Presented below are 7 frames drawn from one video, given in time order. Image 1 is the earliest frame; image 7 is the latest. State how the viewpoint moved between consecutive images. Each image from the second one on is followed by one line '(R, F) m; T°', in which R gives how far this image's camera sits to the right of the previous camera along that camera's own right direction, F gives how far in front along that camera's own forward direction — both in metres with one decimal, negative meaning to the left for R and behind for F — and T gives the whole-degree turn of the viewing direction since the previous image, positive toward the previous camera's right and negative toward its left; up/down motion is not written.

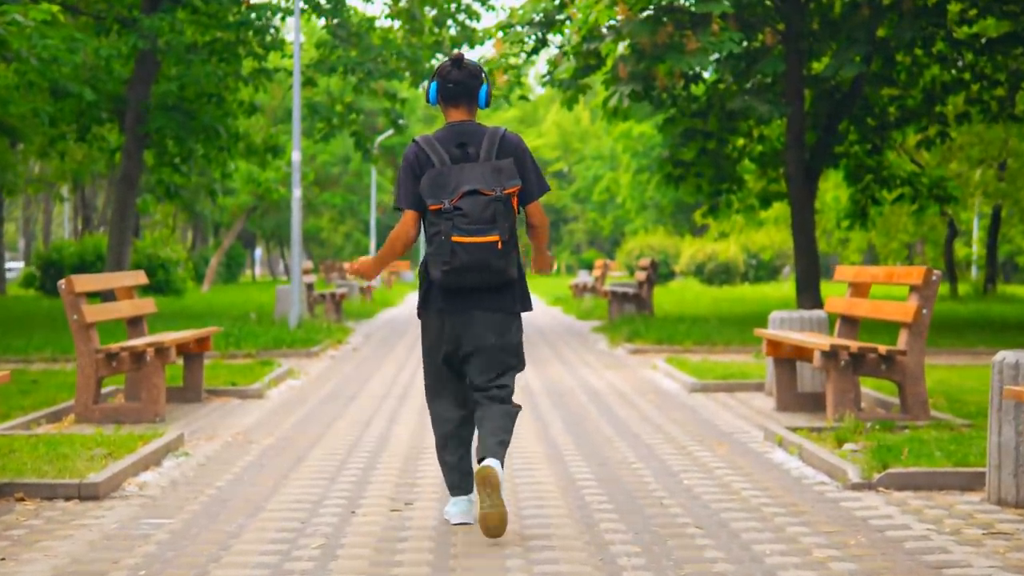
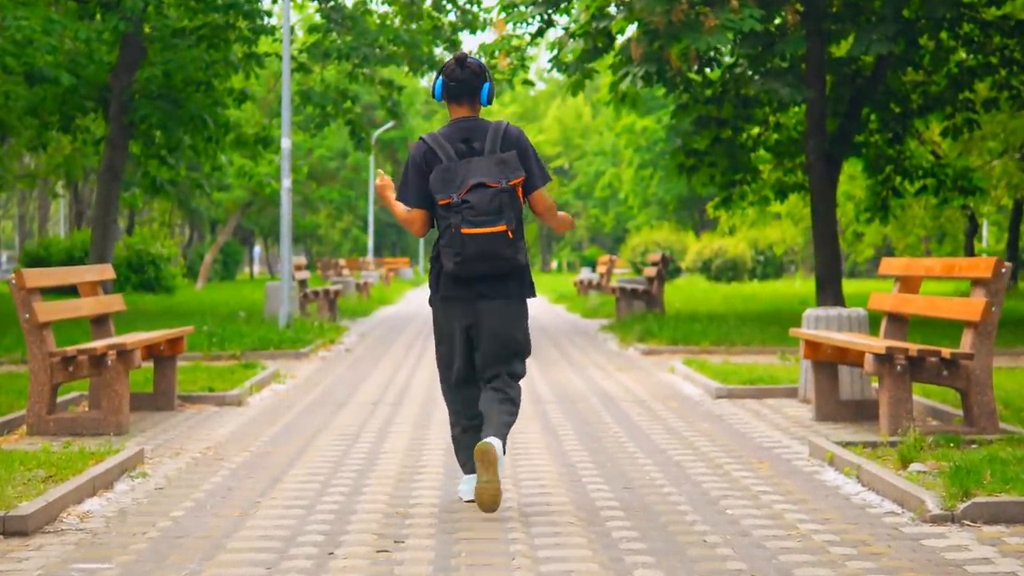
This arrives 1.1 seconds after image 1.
(0.0, +1.2) m; 0°
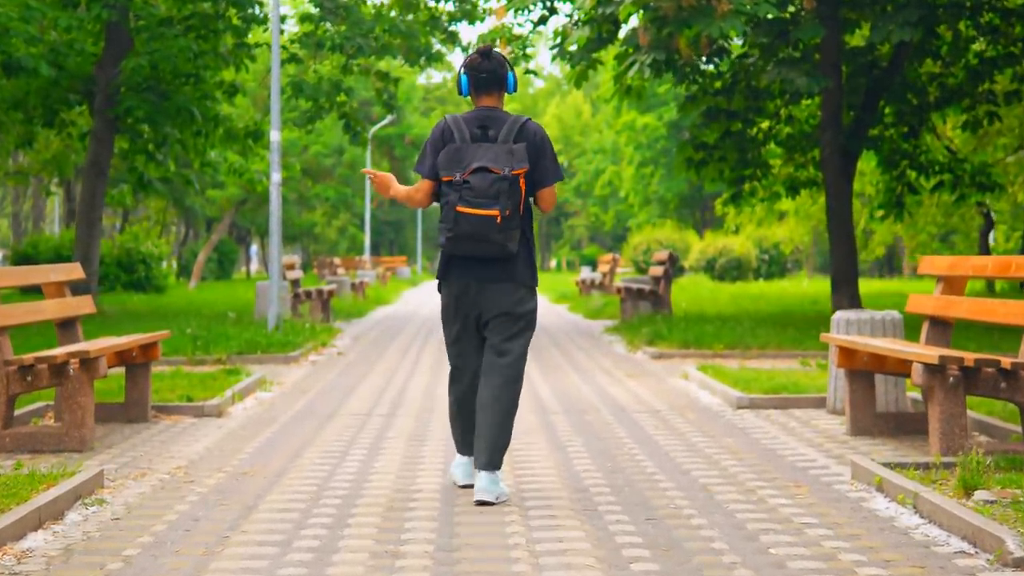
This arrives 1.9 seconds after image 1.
(0.0, +0.9) m; 0°
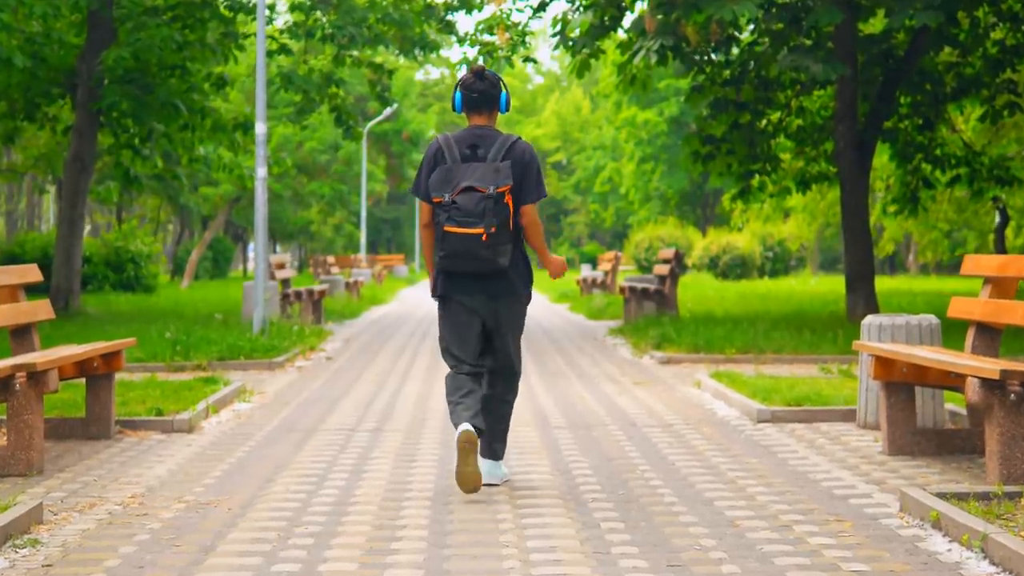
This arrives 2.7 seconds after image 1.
(0.0, +0.9) m; 0°
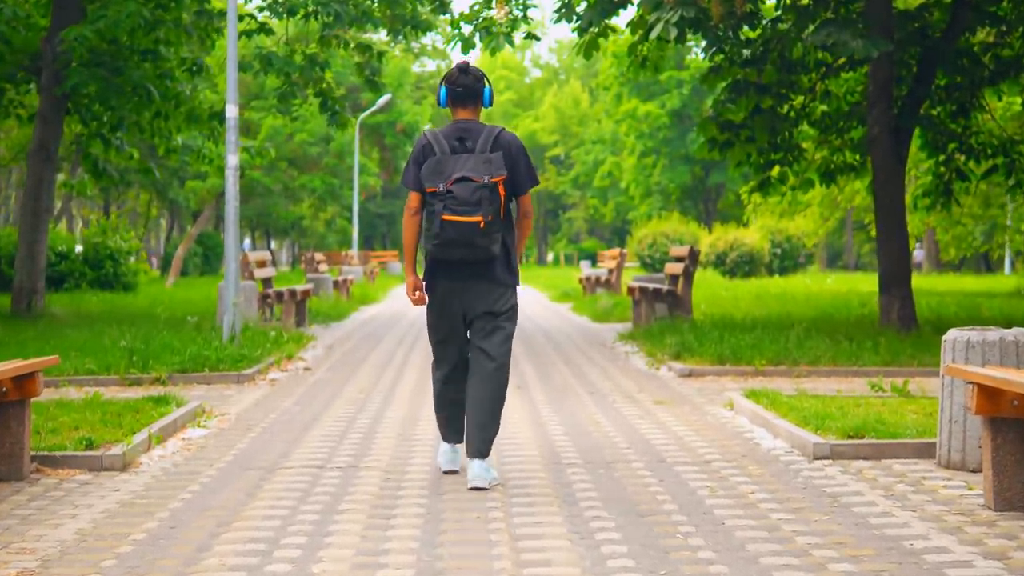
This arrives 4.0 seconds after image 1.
(0.0, +1.6) m; 0°
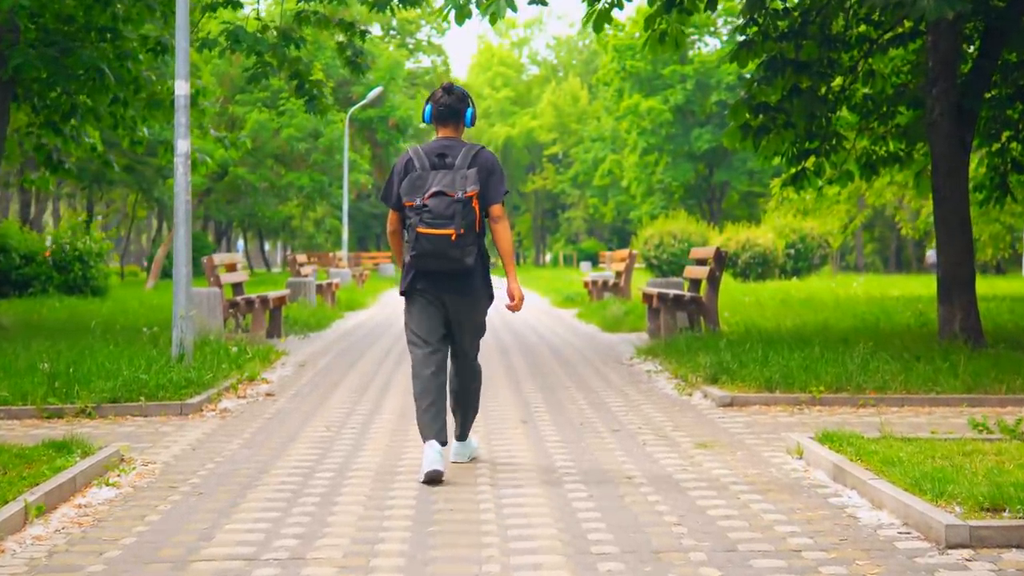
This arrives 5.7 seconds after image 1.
(0.0, +2.2) m; 0°
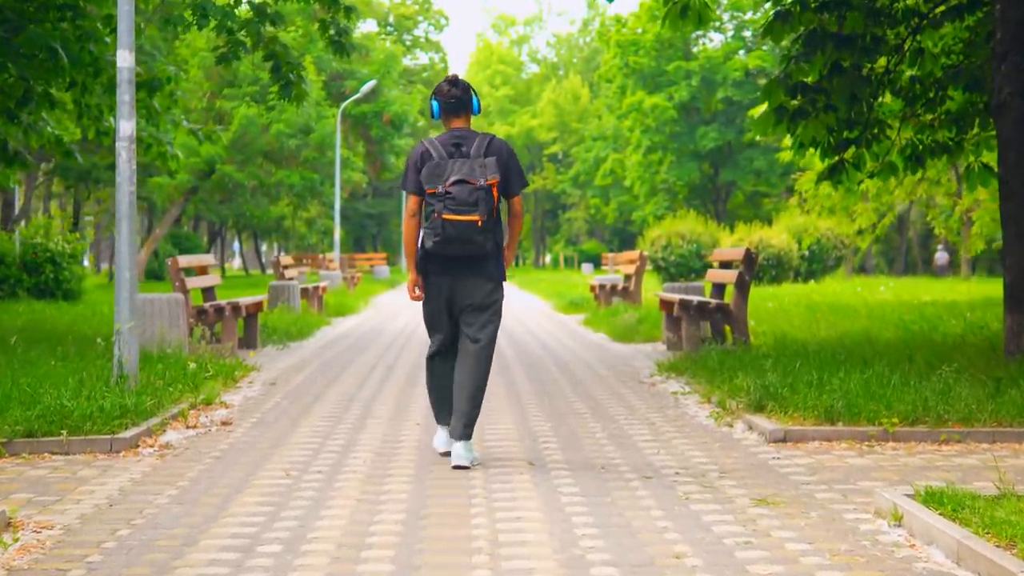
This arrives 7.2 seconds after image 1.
(0.0, +1.8) m; 0°
